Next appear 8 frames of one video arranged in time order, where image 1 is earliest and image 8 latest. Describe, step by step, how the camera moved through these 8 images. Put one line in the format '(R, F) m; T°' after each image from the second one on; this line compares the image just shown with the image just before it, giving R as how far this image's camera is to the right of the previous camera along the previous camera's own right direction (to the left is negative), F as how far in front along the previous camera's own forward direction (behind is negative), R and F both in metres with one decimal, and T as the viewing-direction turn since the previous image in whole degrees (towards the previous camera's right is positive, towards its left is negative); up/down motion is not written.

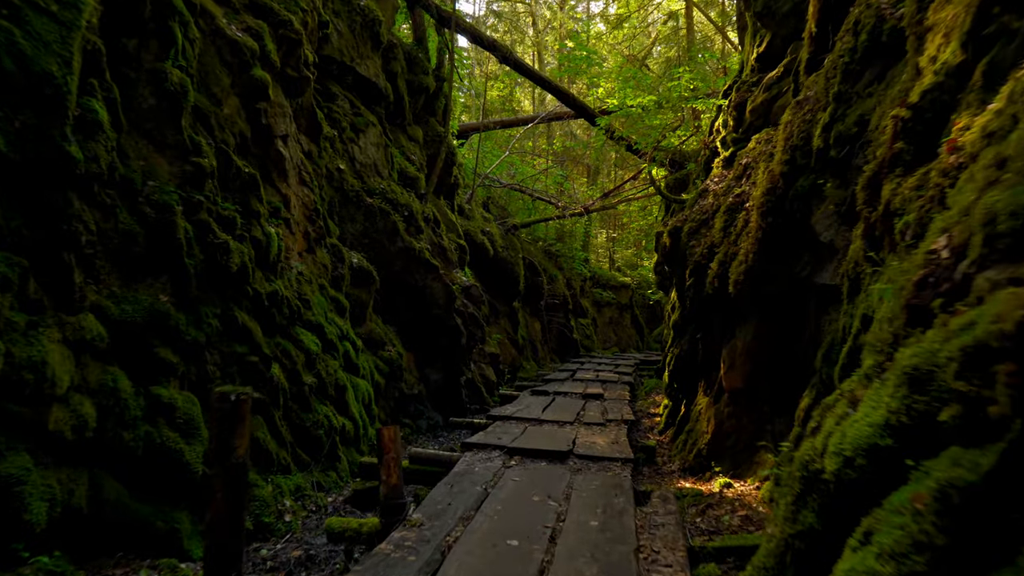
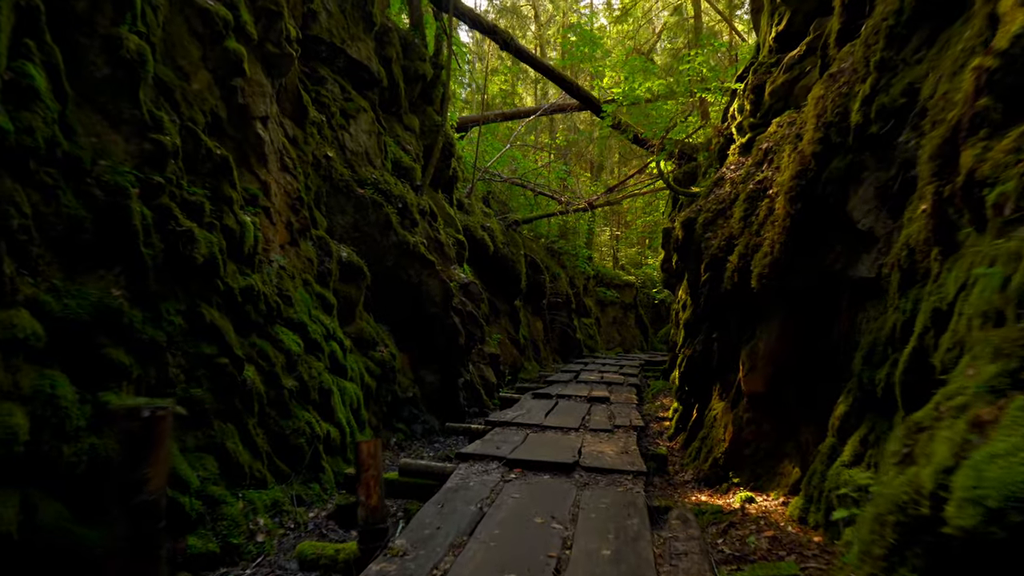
(0.0, +0.6) m; 0°
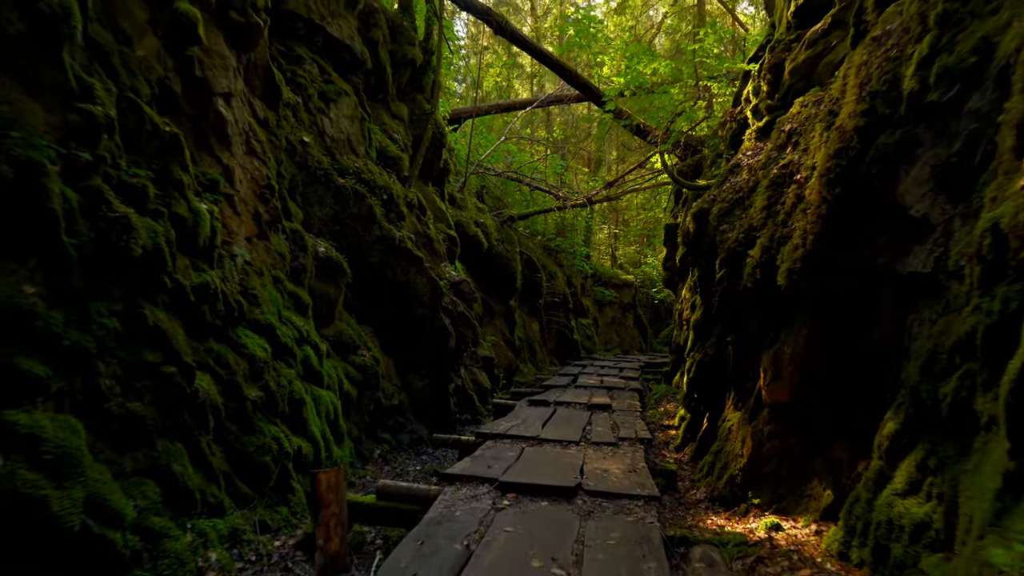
(0.0, +0.7) m; 0°
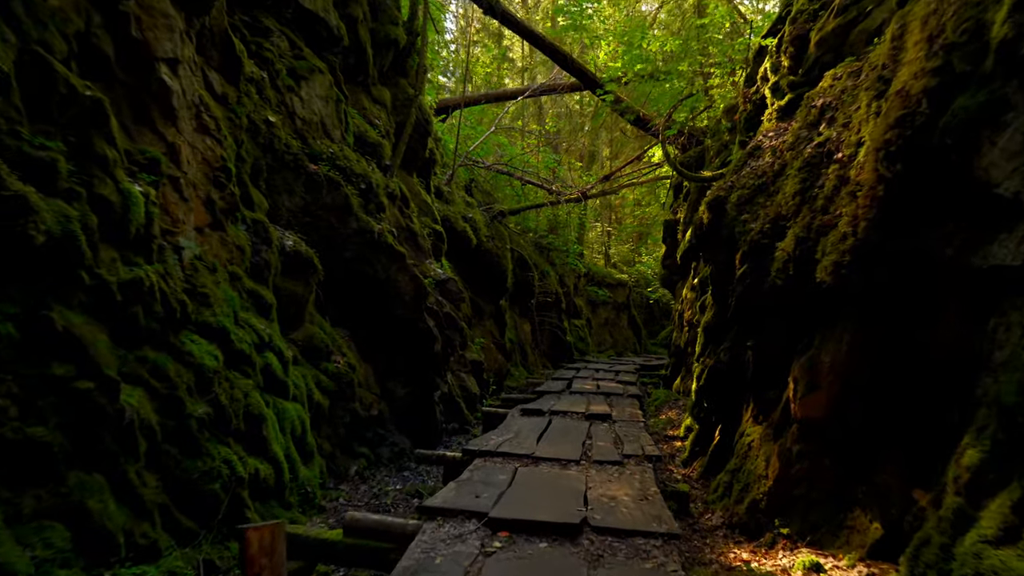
(0.0, +0.8) m; +1°
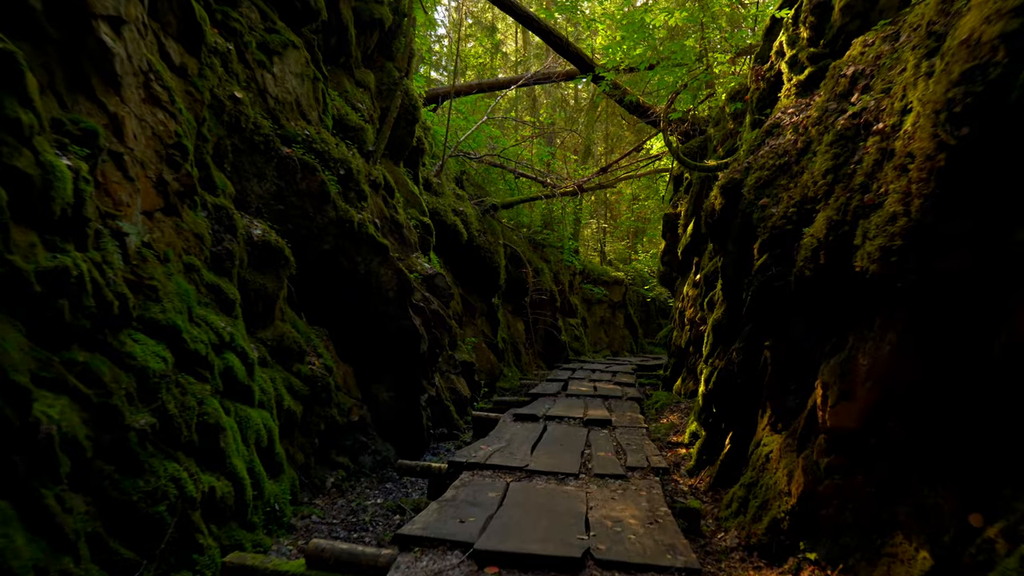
(0.0, +0.6) m; 0°
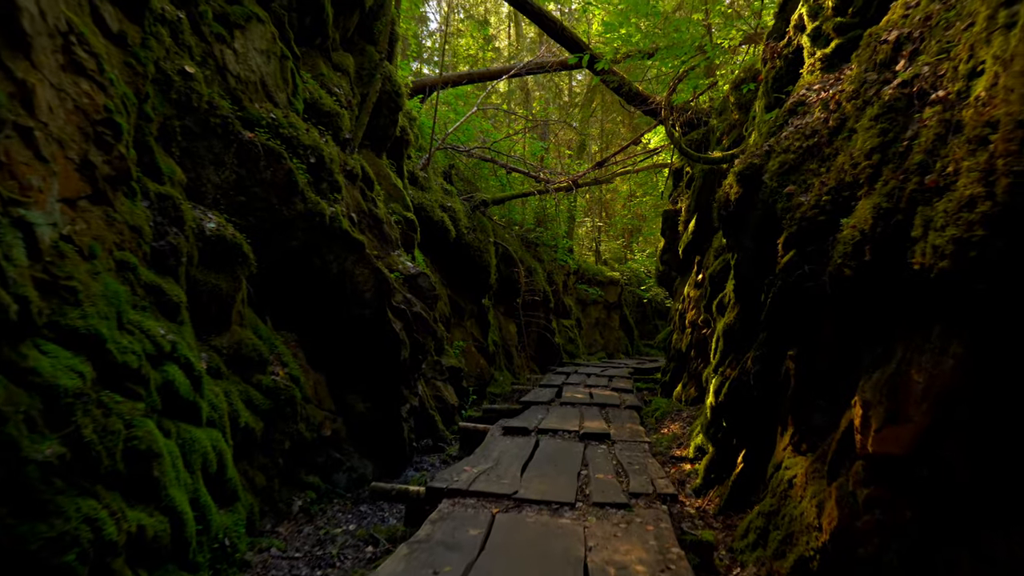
(0.0, +0.7) m; 0°
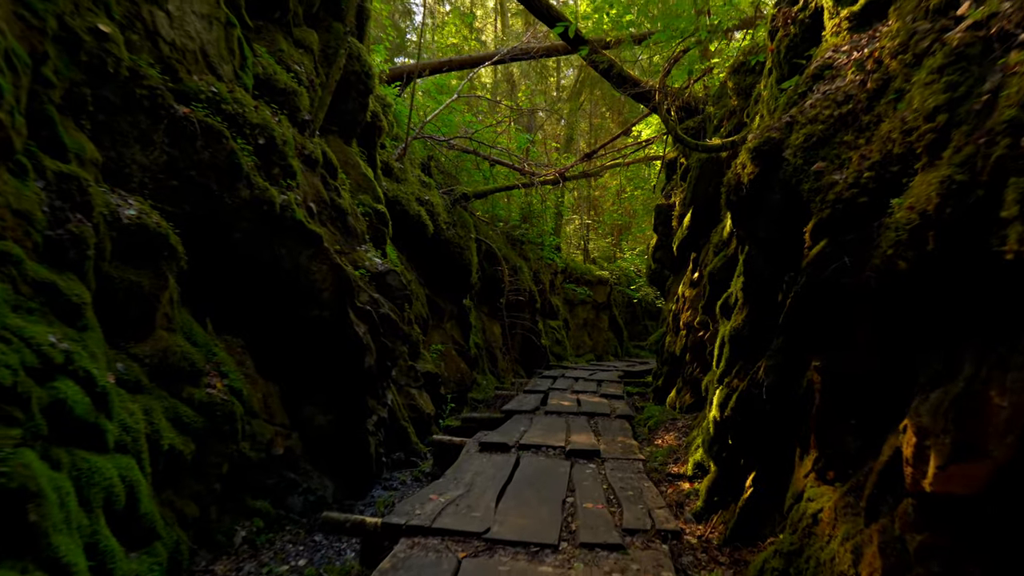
(+0.1, +0.8) m; +1°
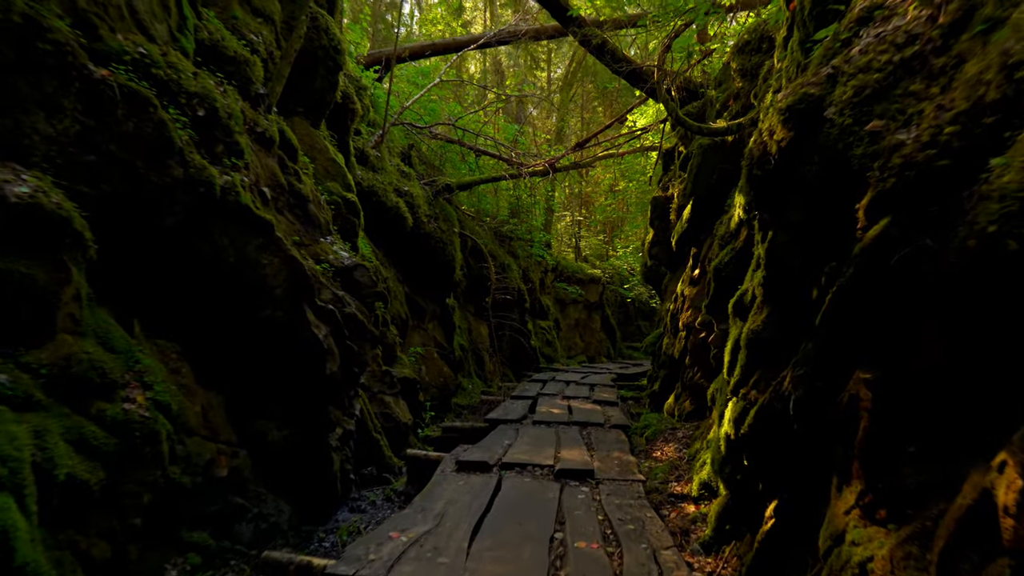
(+0.1, +0.8) m; +1°
